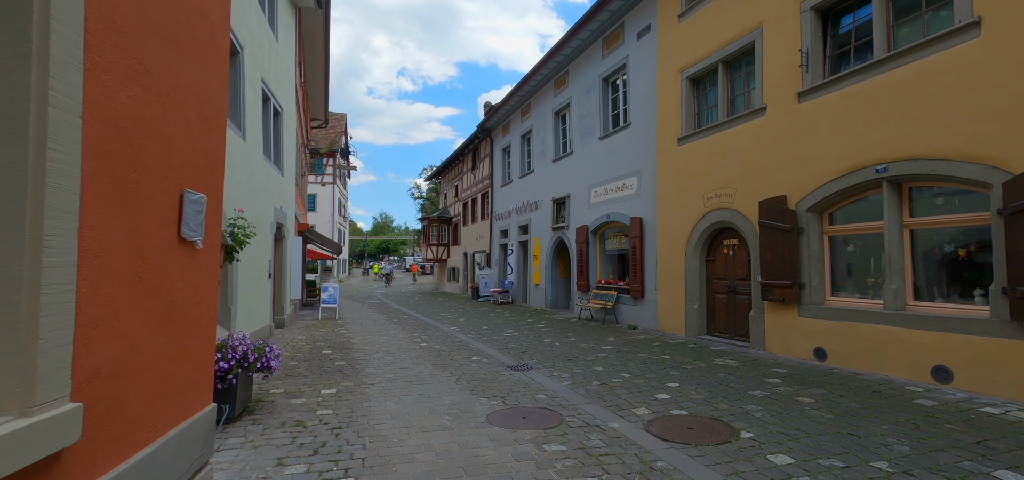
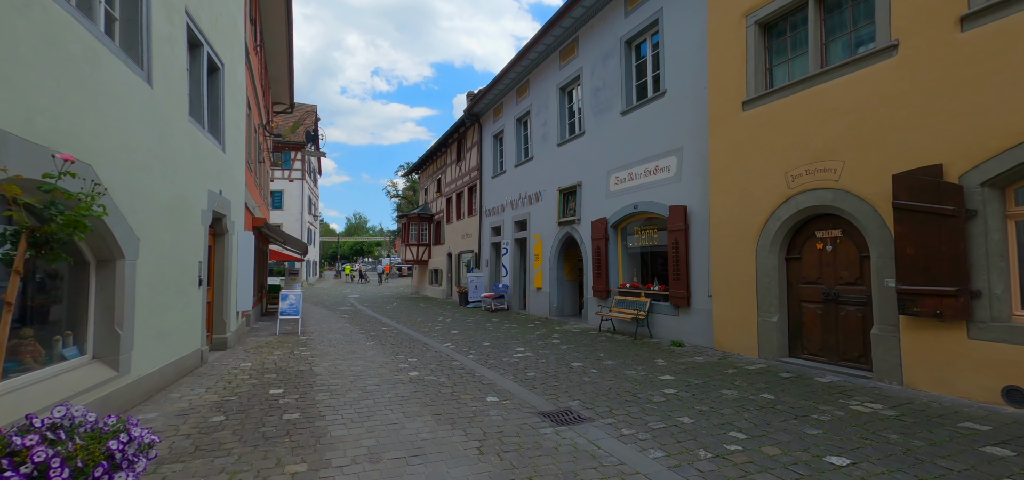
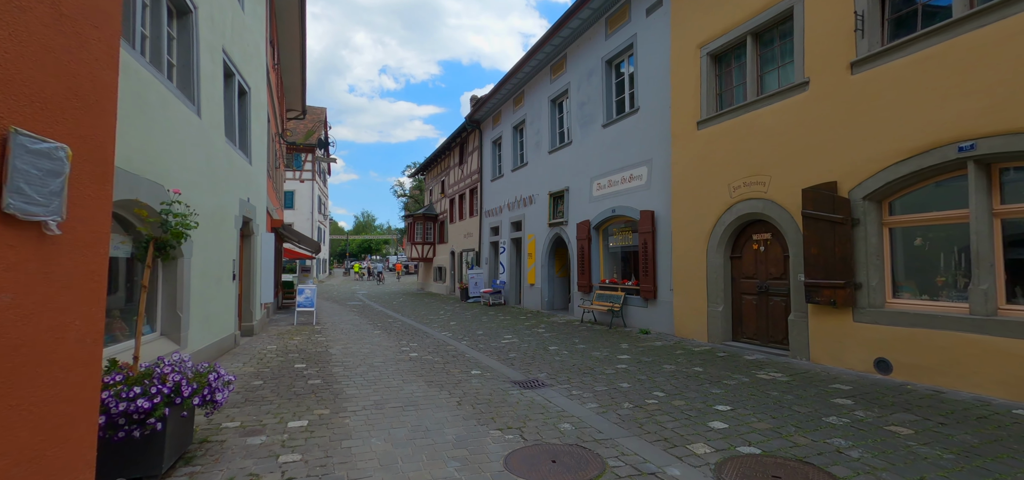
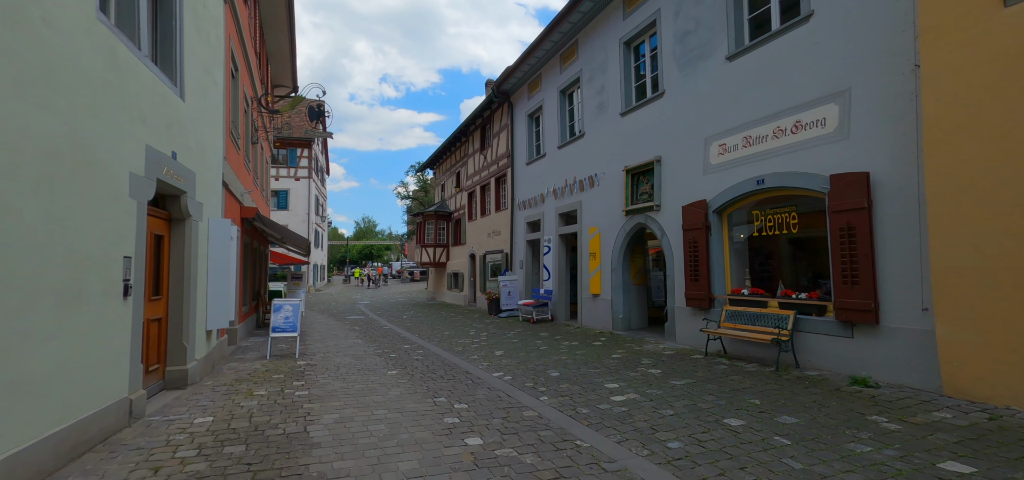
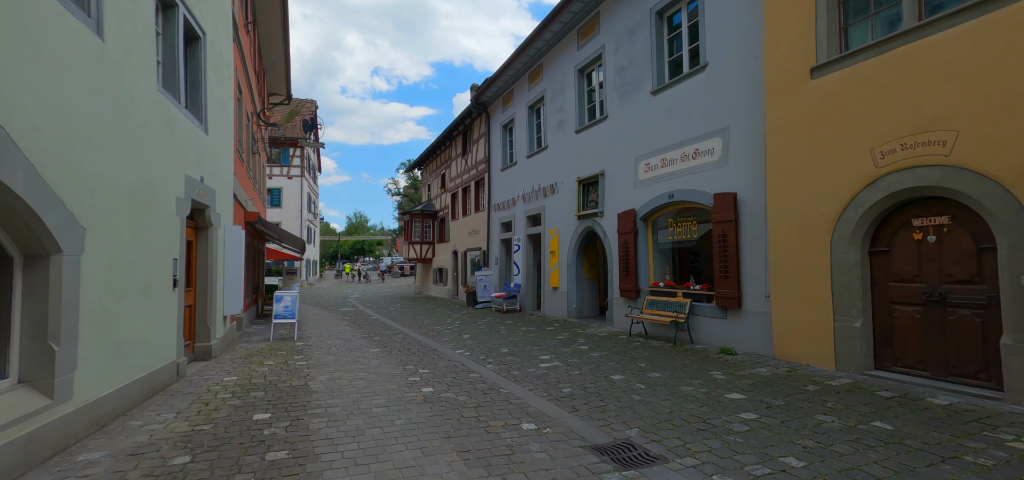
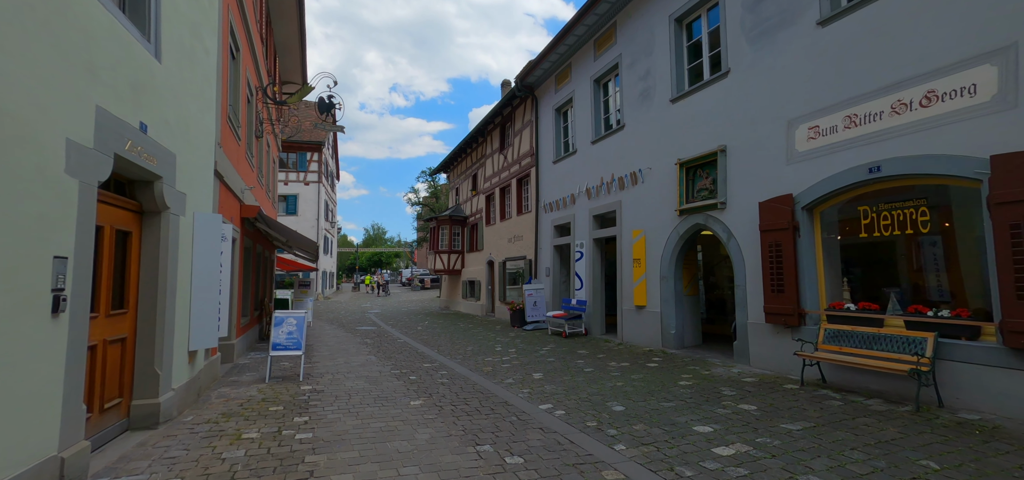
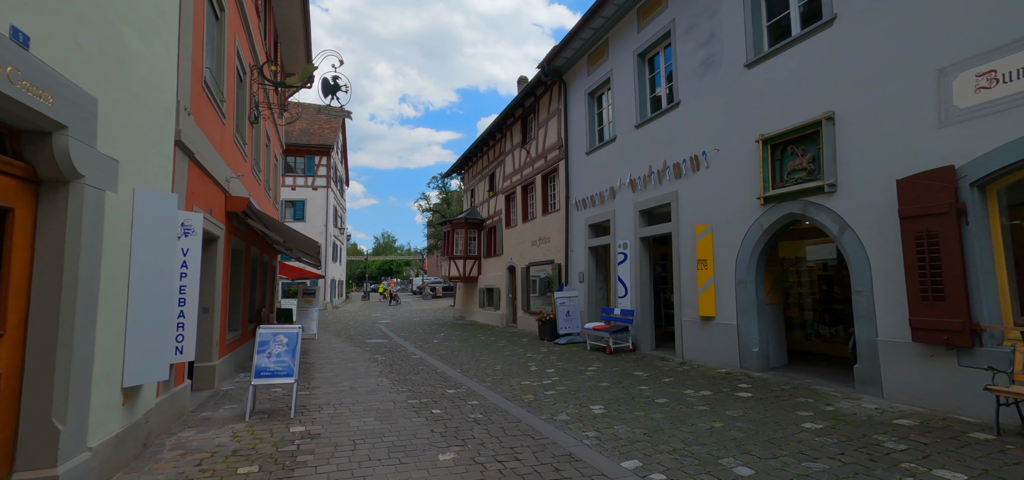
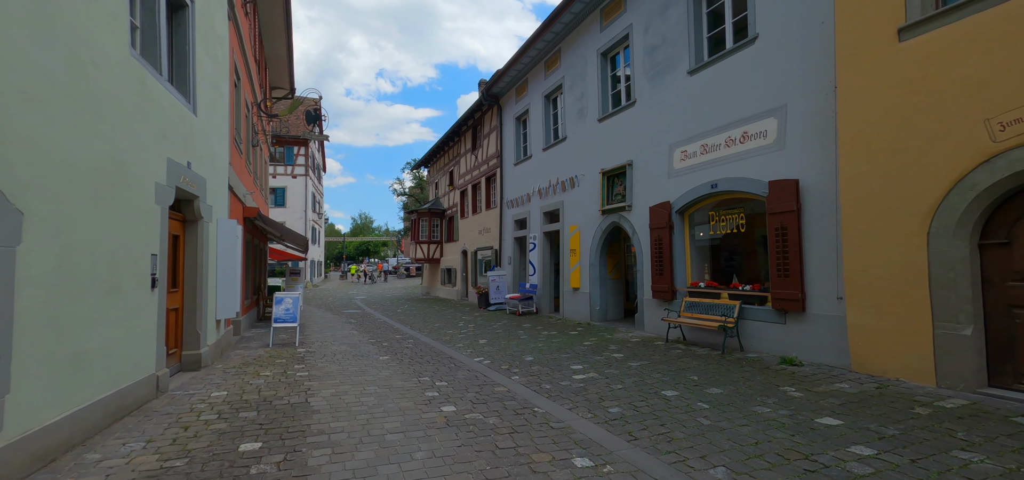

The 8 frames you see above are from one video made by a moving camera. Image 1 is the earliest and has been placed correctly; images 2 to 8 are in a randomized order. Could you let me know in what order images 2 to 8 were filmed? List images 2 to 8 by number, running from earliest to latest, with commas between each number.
3, 2, 5, 8, 4, 6, 7
